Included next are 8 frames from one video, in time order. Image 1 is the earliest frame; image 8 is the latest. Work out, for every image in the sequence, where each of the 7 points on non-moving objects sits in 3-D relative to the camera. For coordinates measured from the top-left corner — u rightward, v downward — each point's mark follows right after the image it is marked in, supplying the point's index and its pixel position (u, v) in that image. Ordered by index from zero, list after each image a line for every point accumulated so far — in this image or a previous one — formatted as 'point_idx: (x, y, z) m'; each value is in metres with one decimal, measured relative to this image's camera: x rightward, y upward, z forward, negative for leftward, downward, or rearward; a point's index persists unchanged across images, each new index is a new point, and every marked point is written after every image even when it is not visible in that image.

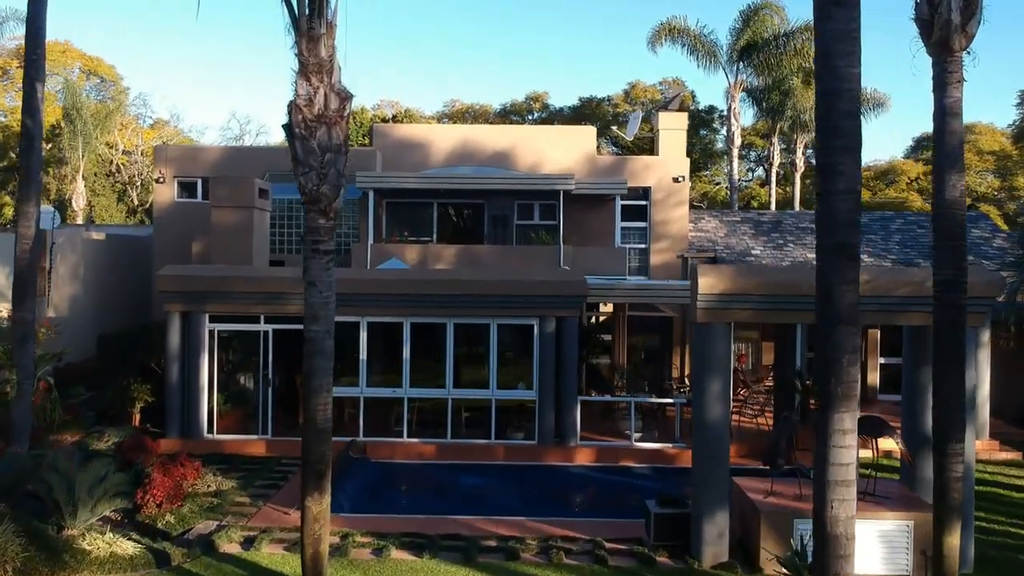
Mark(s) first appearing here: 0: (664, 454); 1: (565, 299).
0: (+2.2, -2.4, +16.3) m
1: (+0.8, -0.2, +16.3) m
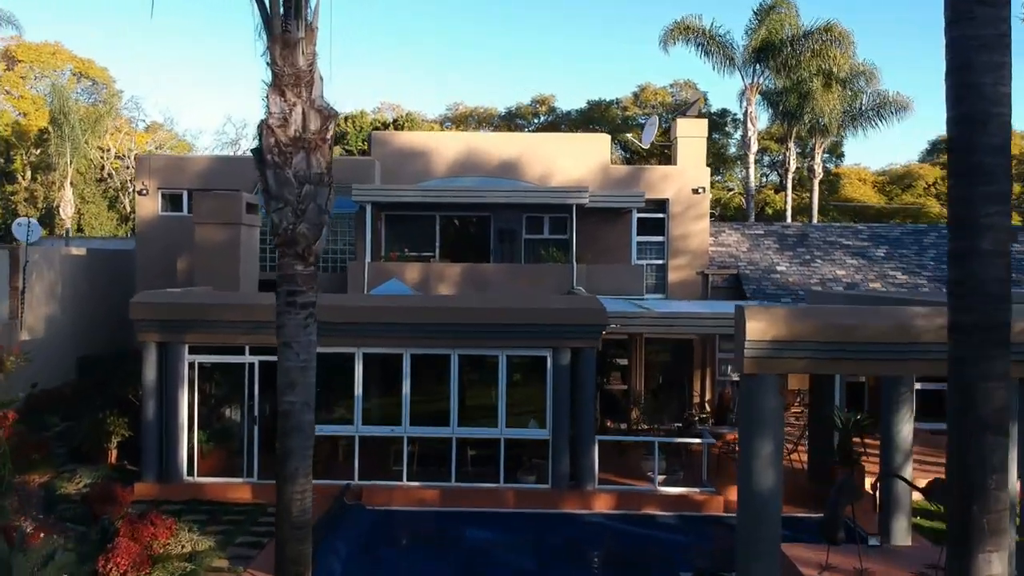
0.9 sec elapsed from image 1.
0: (+2.4, -2.8, +14.7) m
1: (+0.9, -0.5, +14.7) m
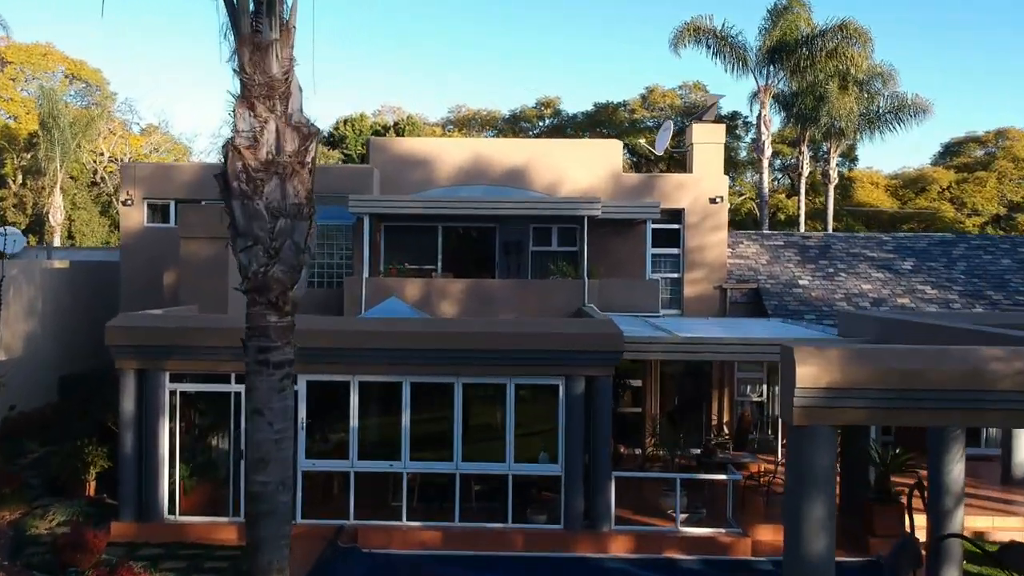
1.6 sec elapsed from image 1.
0: (+2.5, -3.1, +13.5) m
1: (+1.0, -0.8, +13.5) m
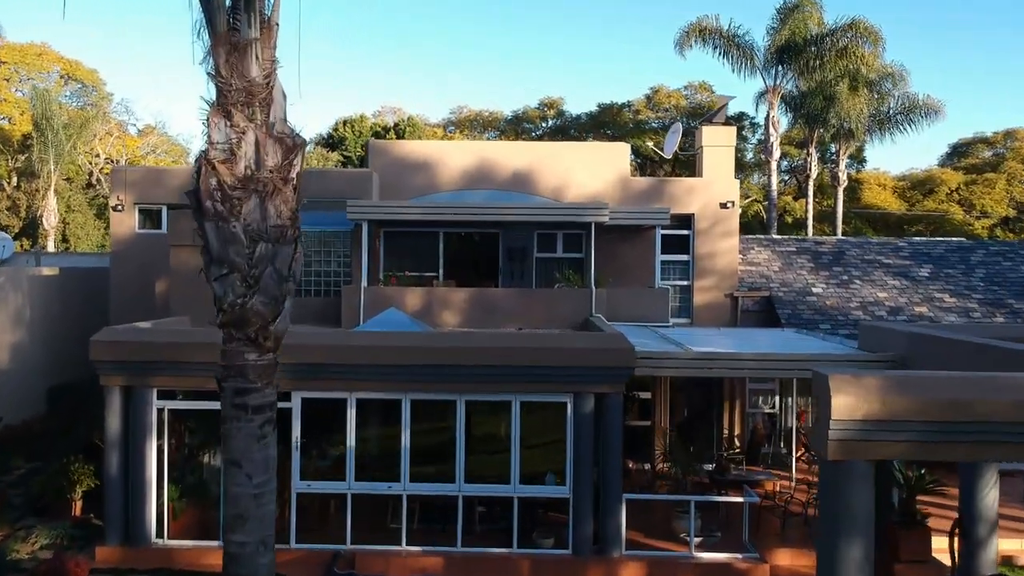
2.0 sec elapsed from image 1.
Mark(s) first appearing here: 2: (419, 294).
0: (+2.5, -3.2, +12.8) m
1: (+1.1, -1.0, +12.8) m
2: (-1.4, -0.1, +17.4) m
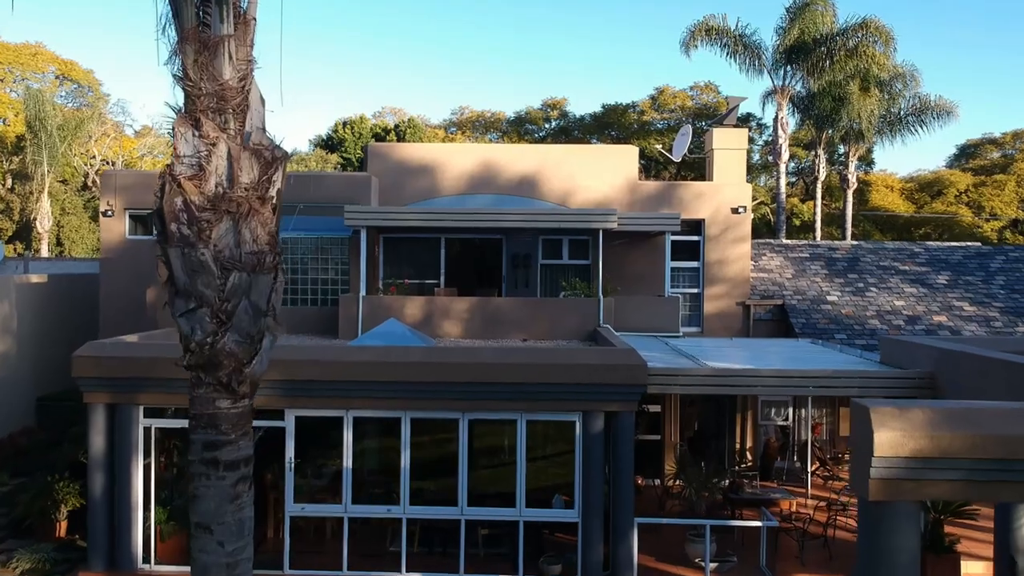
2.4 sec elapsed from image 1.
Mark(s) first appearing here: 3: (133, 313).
0: (+2.6, -3.3, +12.1) m
1: (+1.1, -1.1, +12.2) m
2: (-1.4, -0.2, +16.7) m
3: (-6.5, -0.4, +19.3) m
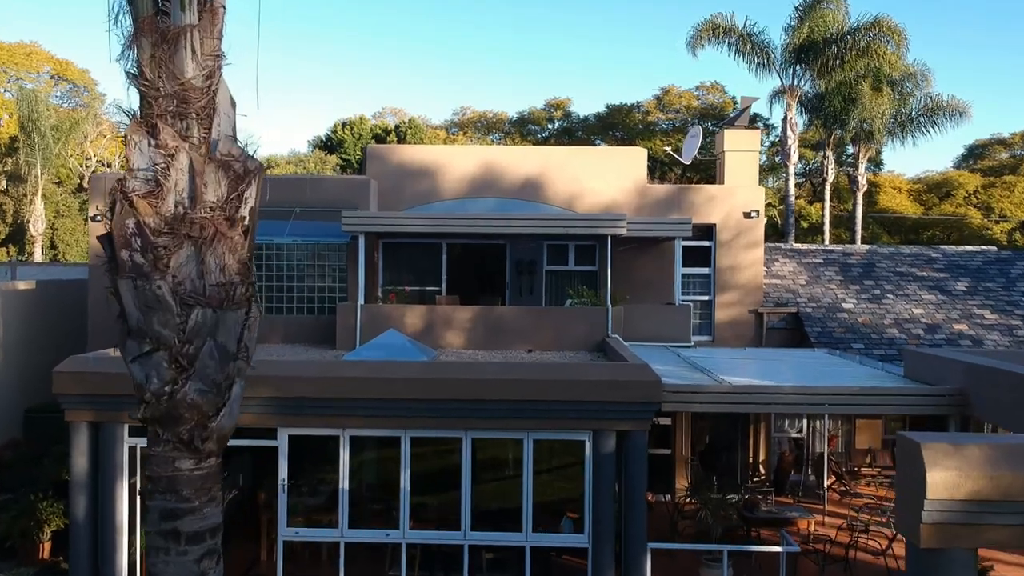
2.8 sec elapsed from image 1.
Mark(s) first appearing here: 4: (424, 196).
0: (+2.7, -3.5, +11.5) m
1: (+1.2, -1.2, +11.5) m
2: (-1.3, -0.4, +16.0) m
3: (-6.5, -0.5, +18.7) m
4: (-1.5, +1.5, +18.8) m
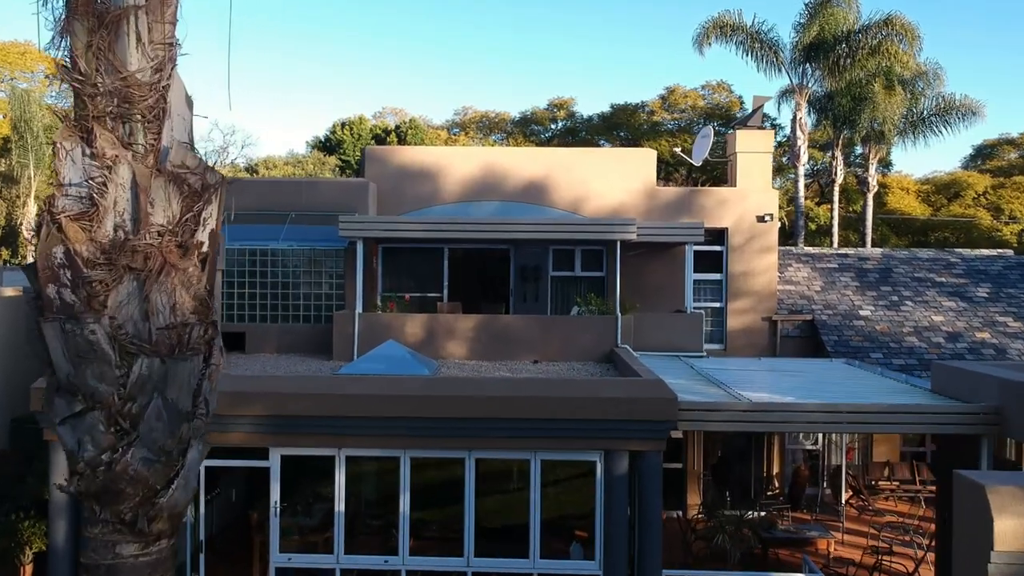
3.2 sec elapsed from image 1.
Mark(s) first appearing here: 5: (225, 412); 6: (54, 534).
0: (+2.7, -3.6, +10.8) m
1: (+1.3, -1.3, +10.8) m
2: (-1.2, -0.5, +15.3) m
3: (-6.4, -0.7, +18.0) m
4: (-1.4, +1.4, +18.1) m
5: (-2.8, -1.2, +10.9) m
6: (-4.6, -2.5, +11.3) m
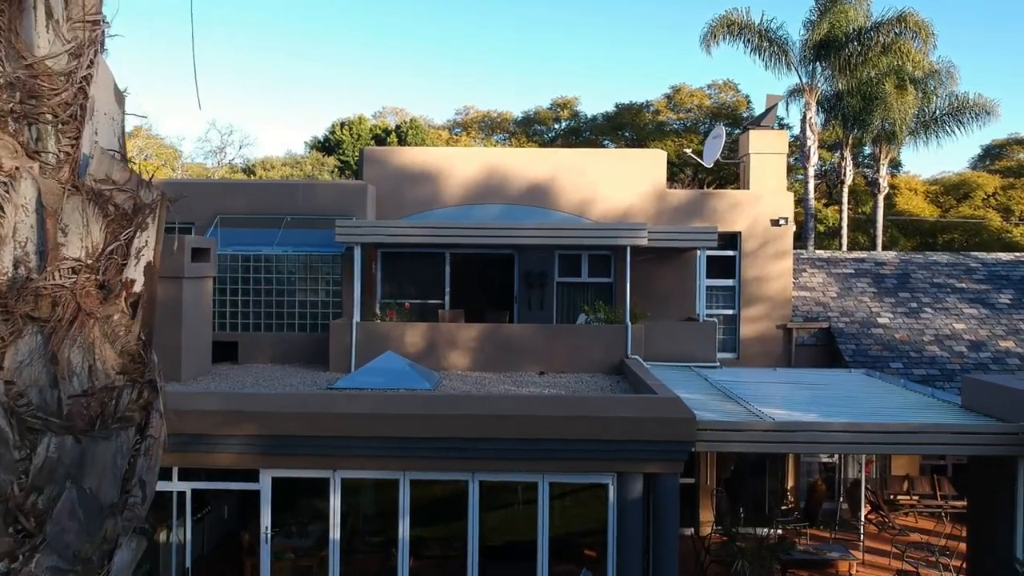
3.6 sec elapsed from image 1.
0: (+2.8, -3.7, +10.1) m
1: (+1.3, -1.4, +10.1) m
2: (-1.2, -0.6, +14.6) m
3: (-6.3, -0.8, +17.3) m
4: (-1.4, +1.3, +17.4) m
5: (-2.7, -1.3, +10.2) m
6: (-4.6, -2.6, +10.6) m
